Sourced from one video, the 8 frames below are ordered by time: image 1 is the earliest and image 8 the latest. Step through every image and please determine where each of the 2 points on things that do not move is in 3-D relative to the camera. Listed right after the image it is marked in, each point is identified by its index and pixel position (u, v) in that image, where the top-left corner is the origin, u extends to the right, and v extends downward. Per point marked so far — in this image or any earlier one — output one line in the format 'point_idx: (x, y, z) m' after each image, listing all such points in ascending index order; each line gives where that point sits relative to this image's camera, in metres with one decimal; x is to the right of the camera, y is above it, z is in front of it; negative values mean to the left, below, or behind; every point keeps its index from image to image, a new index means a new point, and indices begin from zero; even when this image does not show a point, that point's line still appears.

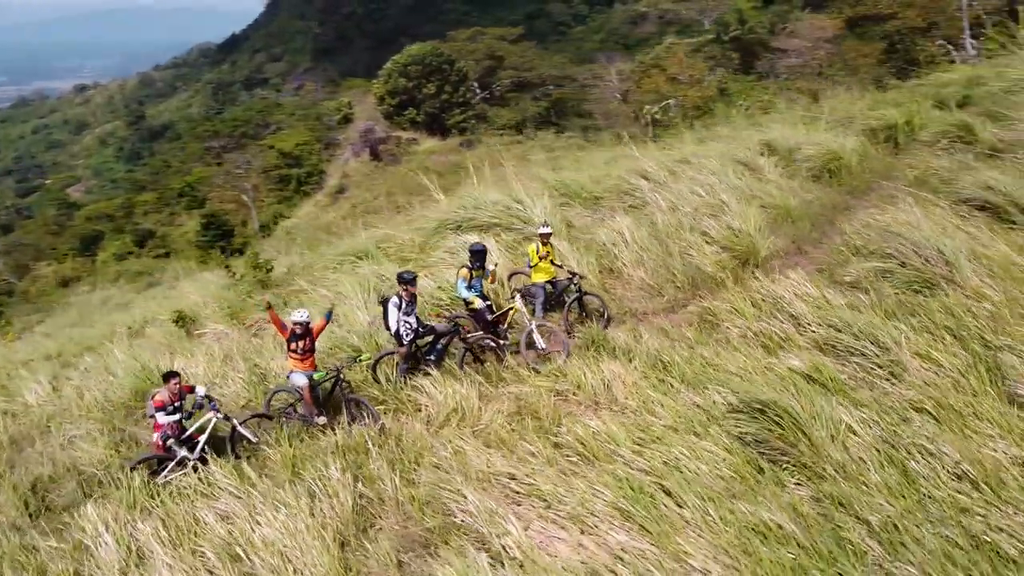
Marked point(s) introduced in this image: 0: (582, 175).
0: (+1.3, +2.5, +18.1) m
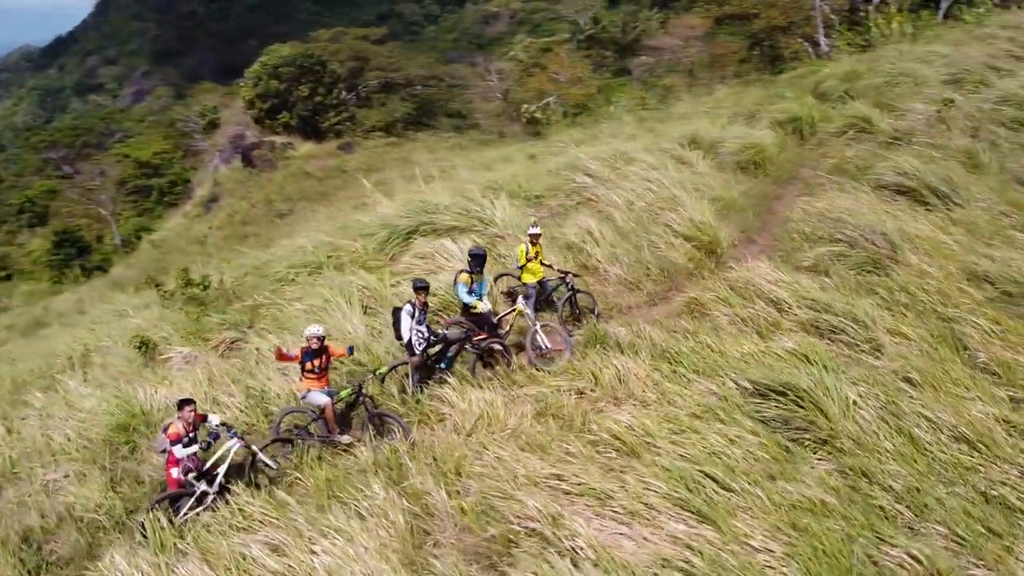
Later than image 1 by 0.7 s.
0: (-0.3, +2.5, +18.1) m
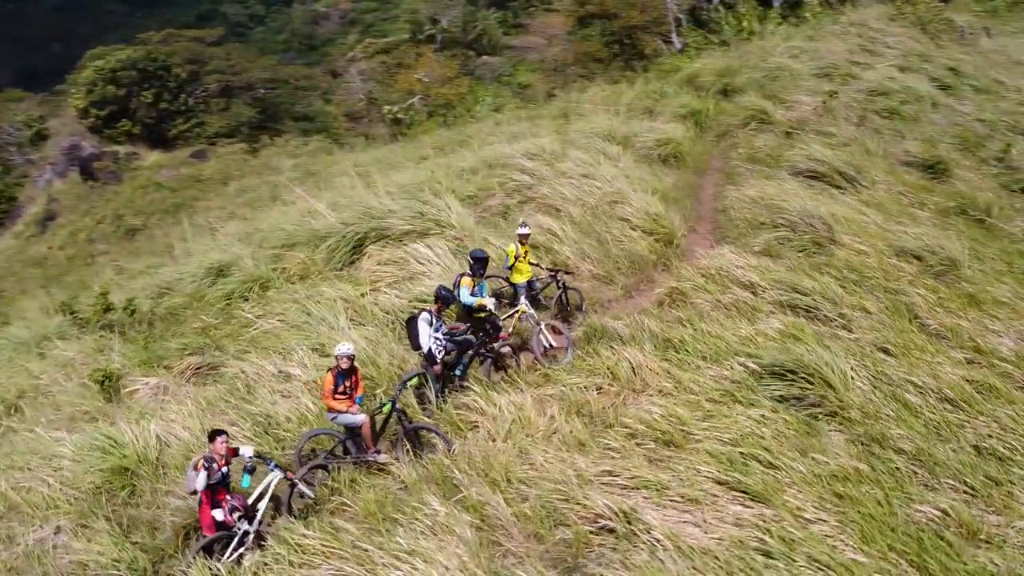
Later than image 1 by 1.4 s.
0: (-2.2, +2.4, +17.8) m
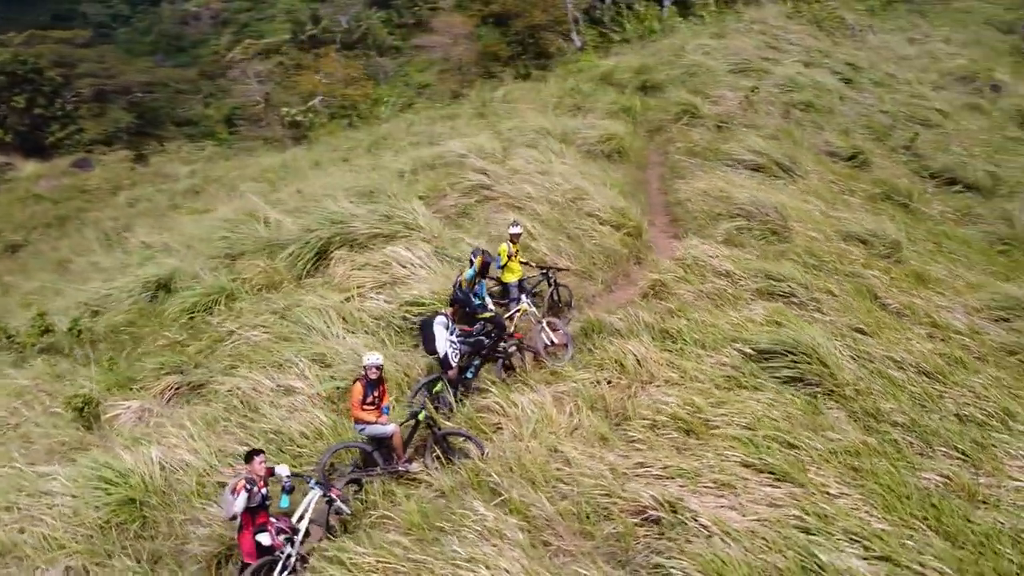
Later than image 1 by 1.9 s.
0: (-3.5, +2.3, +17.3) m
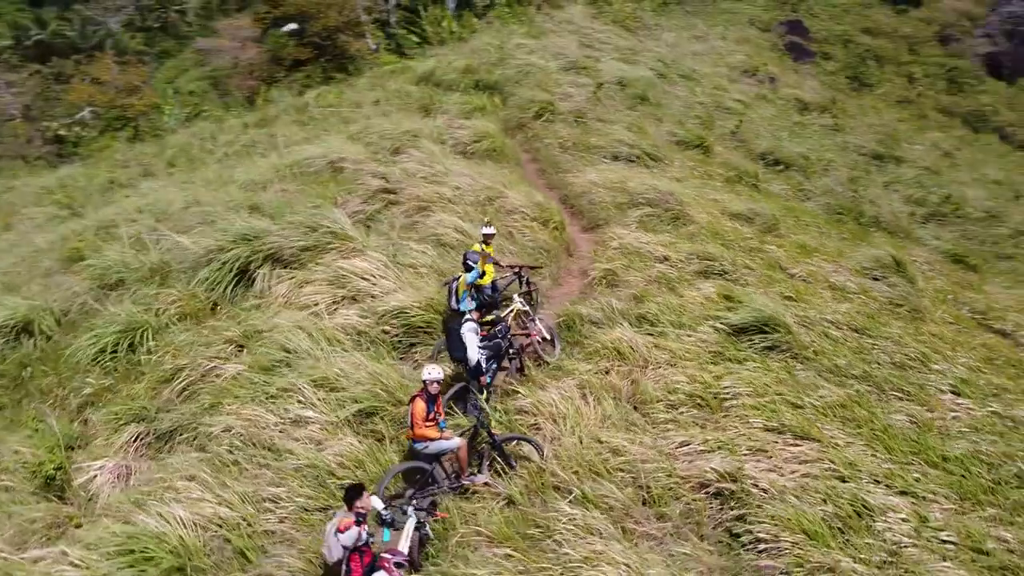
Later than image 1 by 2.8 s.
0: (-6.0, +1.8, +15.9) m
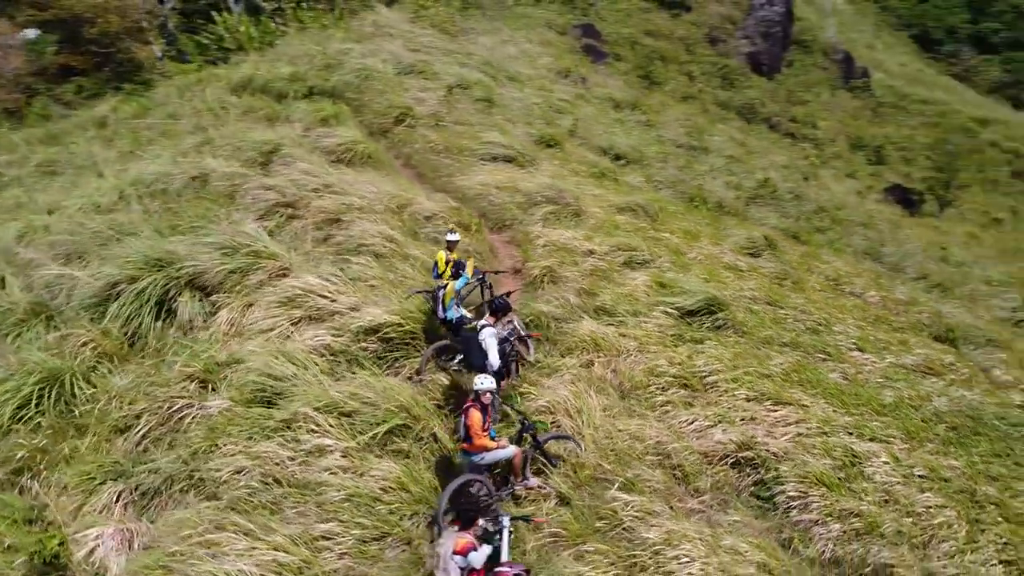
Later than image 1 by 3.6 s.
0: (-8.1, +1.2, +14.0) m
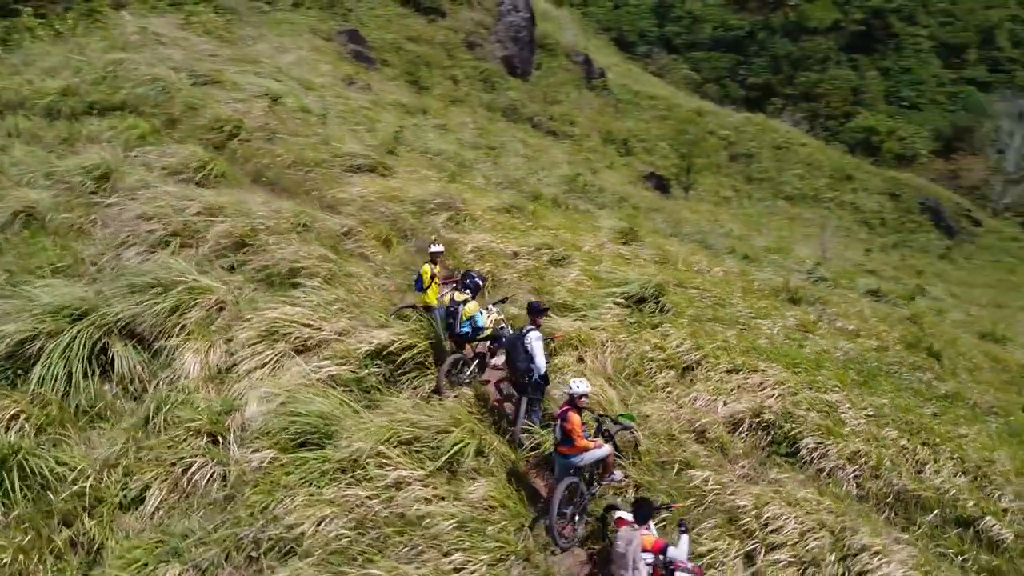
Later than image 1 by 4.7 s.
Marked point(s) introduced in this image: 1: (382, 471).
0: (-9.5, +0.1, +11.2) m
1: (-1.1, -1.5, +6.5) m
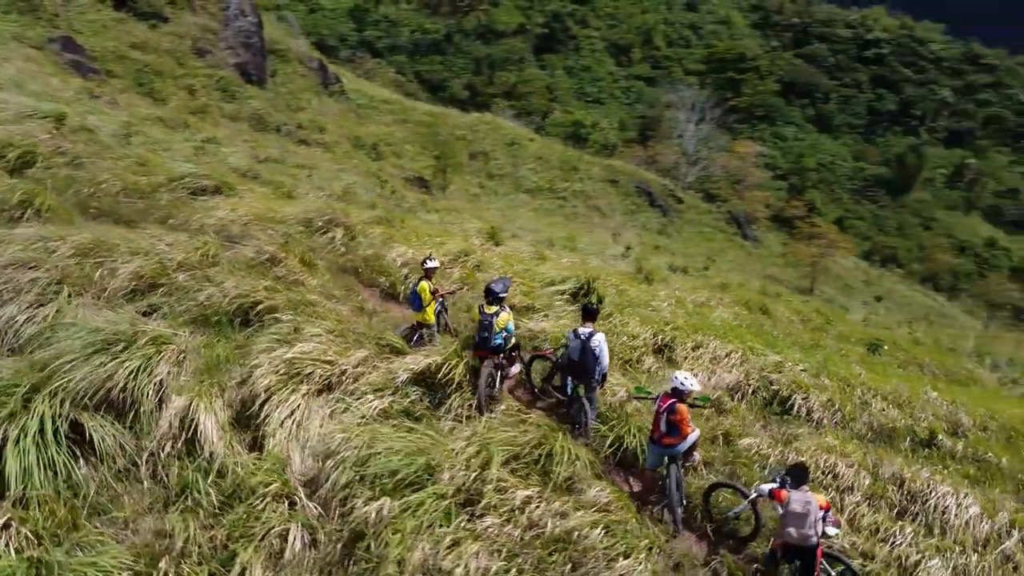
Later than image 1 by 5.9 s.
0: (-9.7, -1.1, +7.7) m
1: (-0.1, -1.6, +6.3) m
